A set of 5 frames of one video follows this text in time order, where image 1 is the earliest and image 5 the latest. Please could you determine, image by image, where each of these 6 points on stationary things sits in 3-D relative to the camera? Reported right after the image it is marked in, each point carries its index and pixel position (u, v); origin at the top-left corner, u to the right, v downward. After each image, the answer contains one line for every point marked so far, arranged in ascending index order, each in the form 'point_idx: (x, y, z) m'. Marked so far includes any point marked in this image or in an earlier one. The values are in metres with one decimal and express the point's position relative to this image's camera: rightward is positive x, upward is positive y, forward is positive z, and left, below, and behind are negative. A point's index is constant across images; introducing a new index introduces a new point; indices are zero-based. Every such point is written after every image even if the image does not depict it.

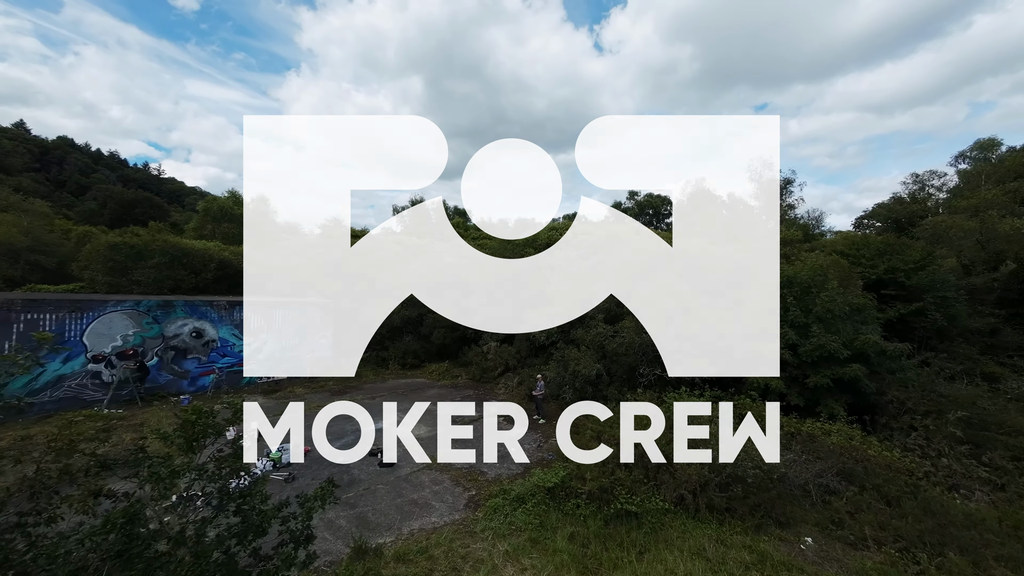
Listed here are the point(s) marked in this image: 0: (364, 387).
0: (-5.3, -3.5, +12.7) m
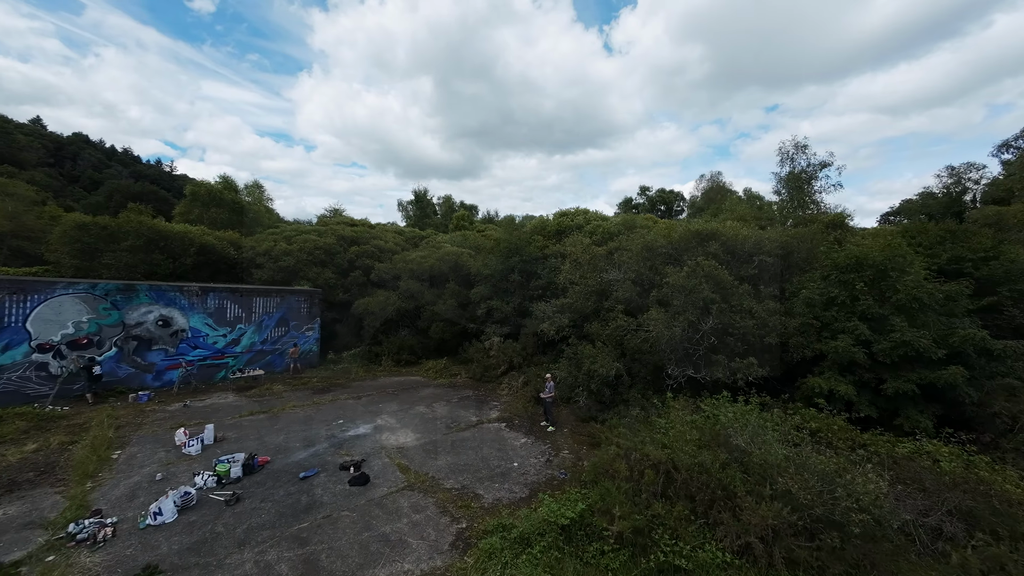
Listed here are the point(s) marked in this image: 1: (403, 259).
0: (-5.1, -3.1, +11.4) m
1: (-4.7, +1.2, +15.8) m
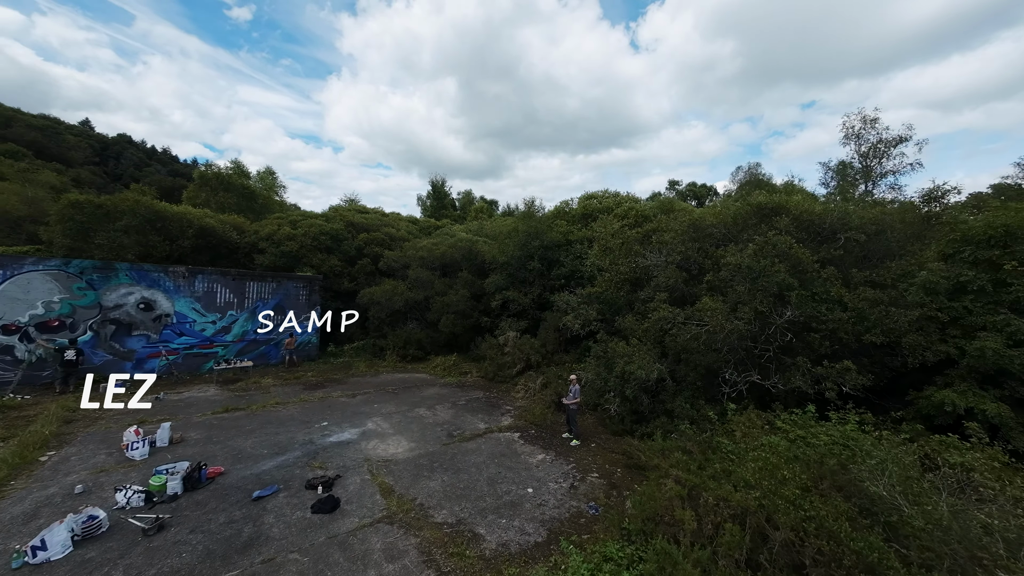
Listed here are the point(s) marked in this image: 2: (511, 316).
0: (-4.7, -2.6, +10.1) m
1: (-3.9, +1.6, +14.5) m
2: (0.0, -1.0, +12.5) m
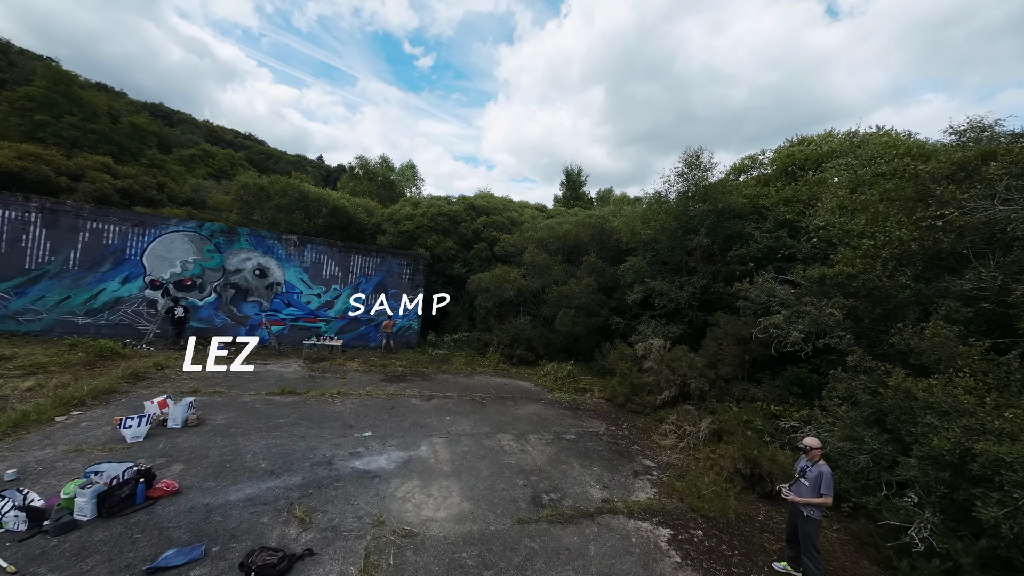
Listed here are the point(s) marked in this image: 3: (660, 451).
0: (-1.8, -2.0, +8.1) m
1: (+0.8, +2.0, +12.0) m
2: (+3.5, -0.7, +8.7) m
3: (+2.2, -2.5, +5.4) m
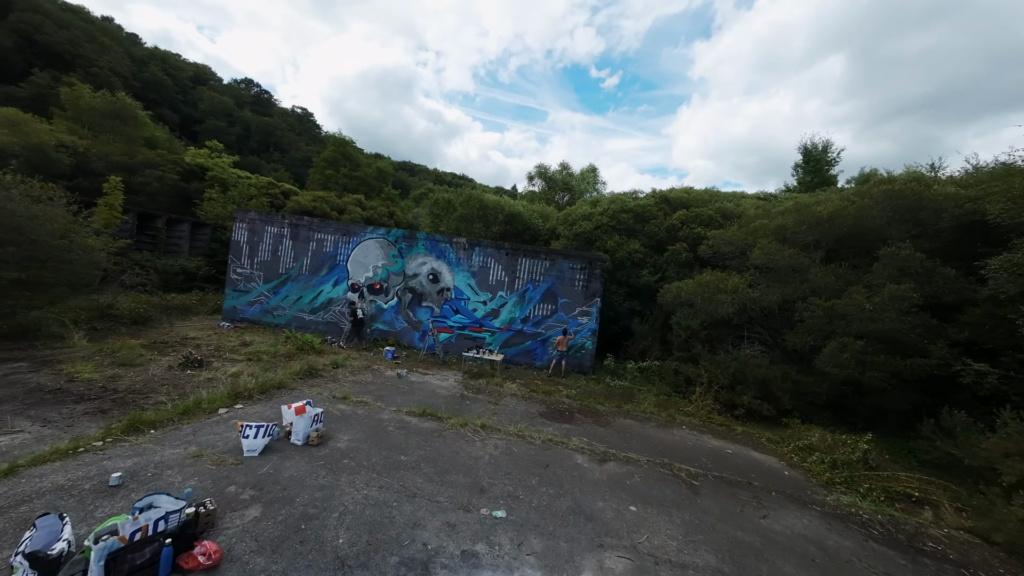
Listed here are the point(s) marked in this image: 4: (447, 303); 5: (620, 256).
0: (+1.6, -2.2, +5.7) m
1: (+5.8, +1.7, +8.1) m
2: (+6.6, -0.9, +3.8) m
3: (+3.8, -2.4, +1.4) m
4: (-1.6, -0.4, +9.0) m
5: (+3.0, +0.9, +10.0) m
